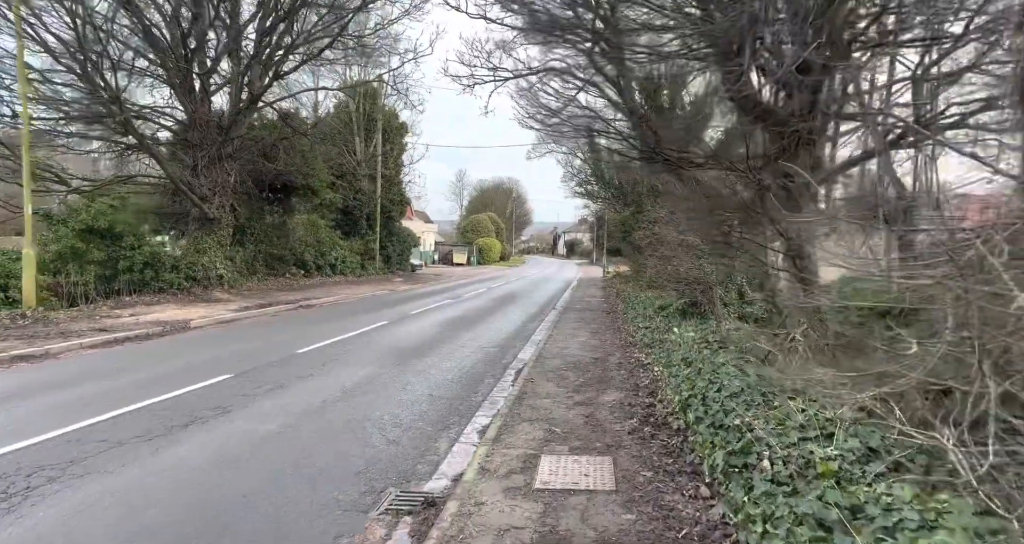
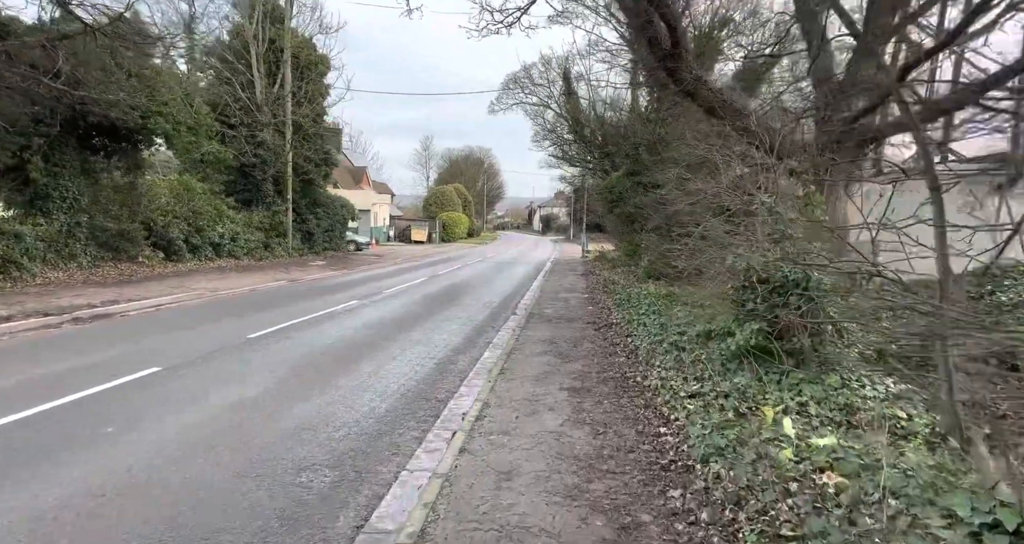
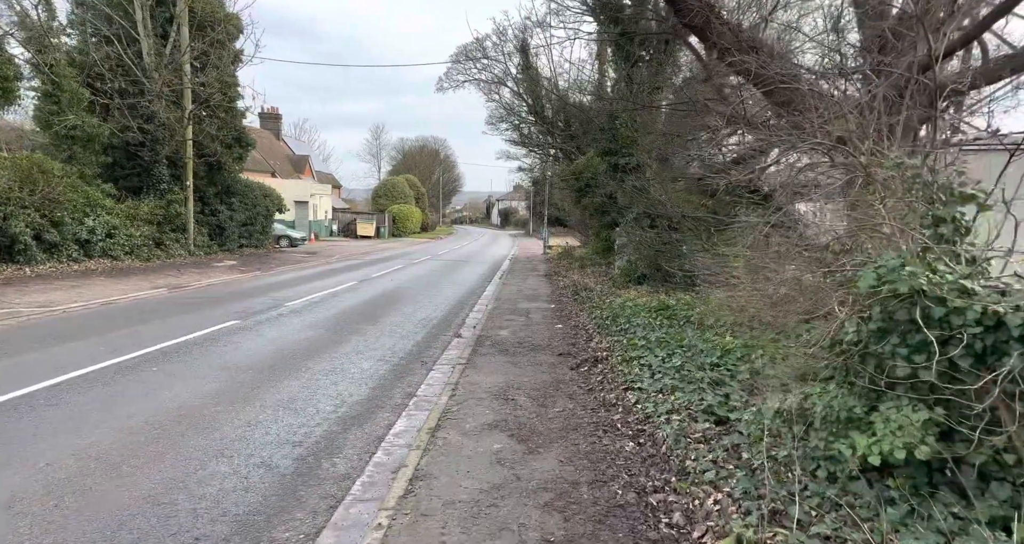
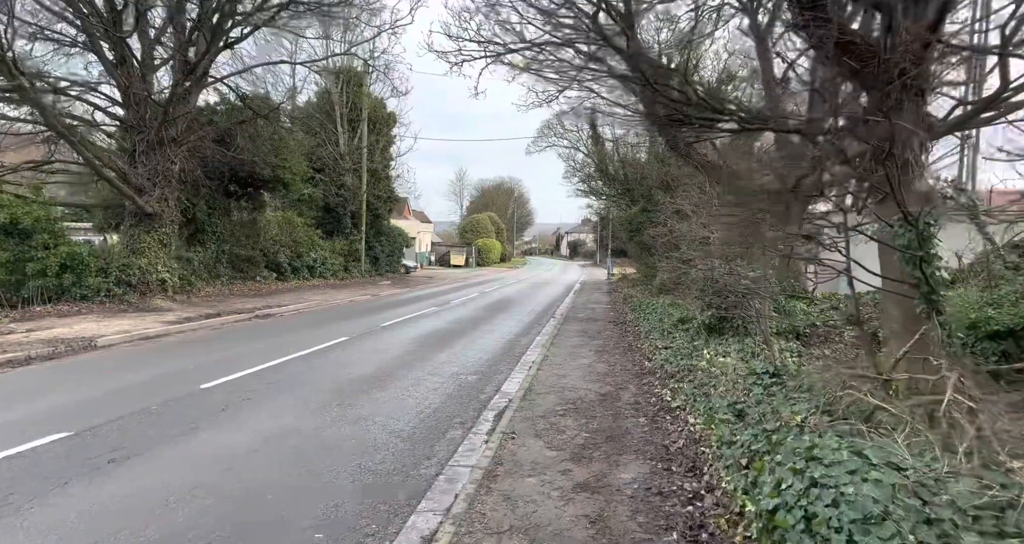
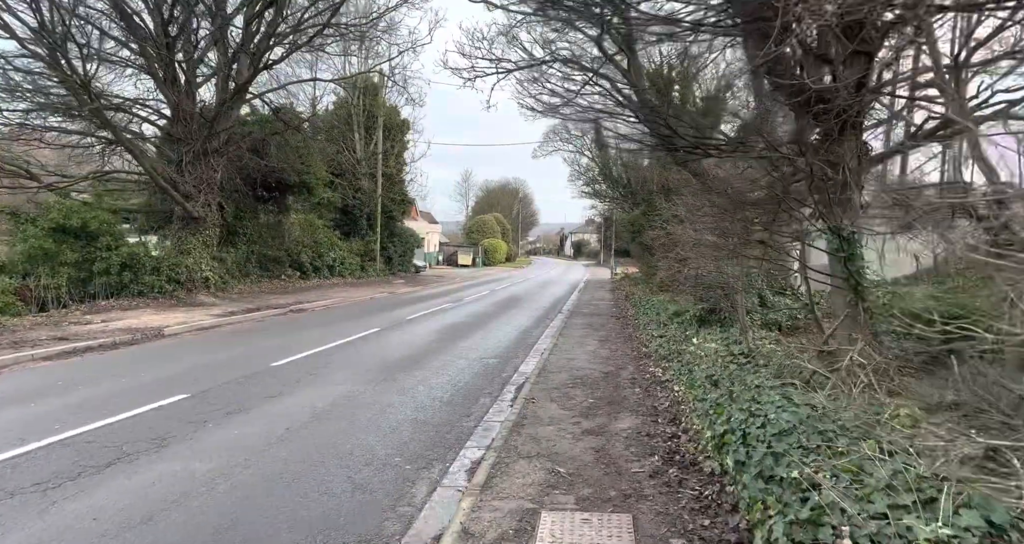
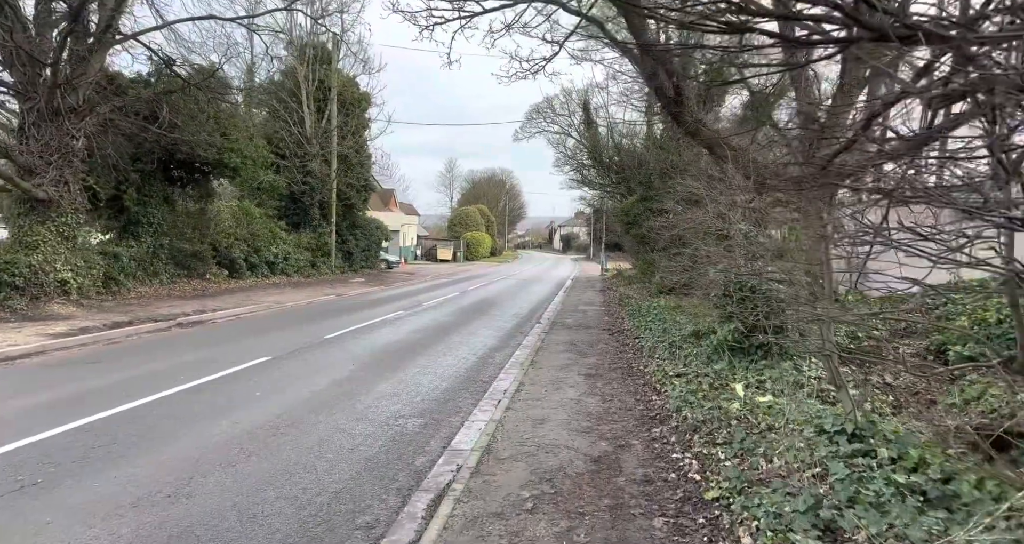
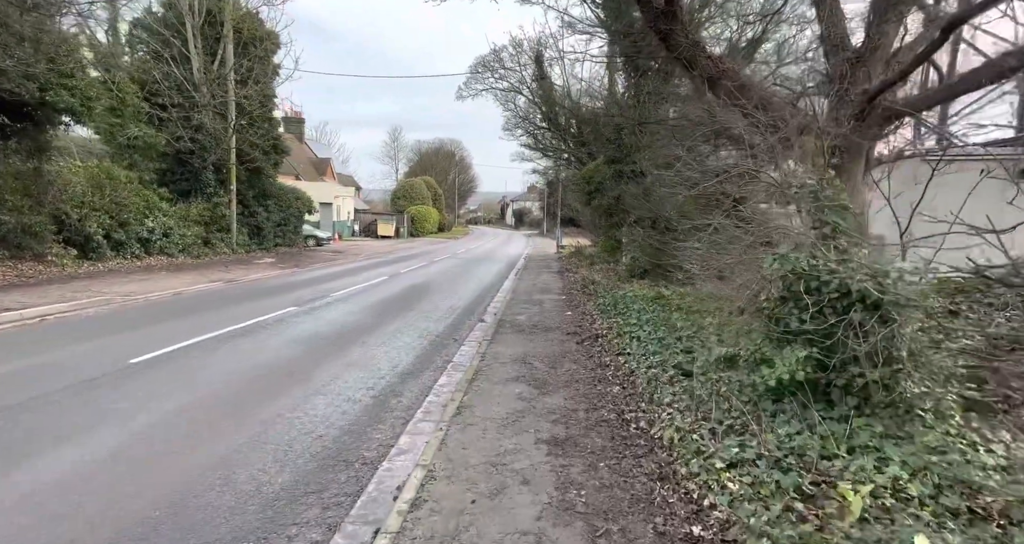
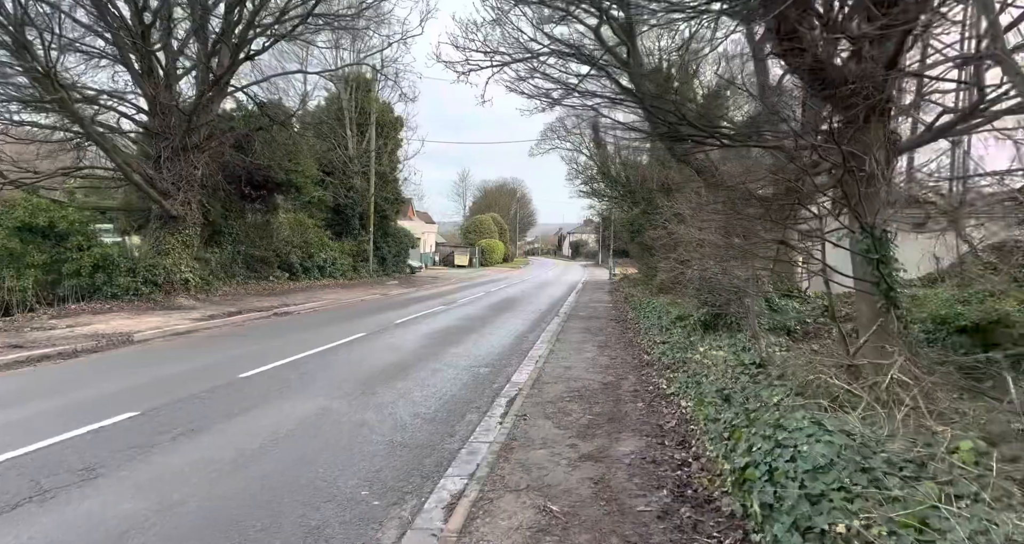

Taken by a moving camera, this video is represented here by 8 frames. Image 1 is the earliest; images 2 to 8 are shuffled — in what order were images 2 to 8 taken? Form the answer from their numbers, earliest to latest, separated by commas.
5, 8, 4, 6, 2, 7, 3
